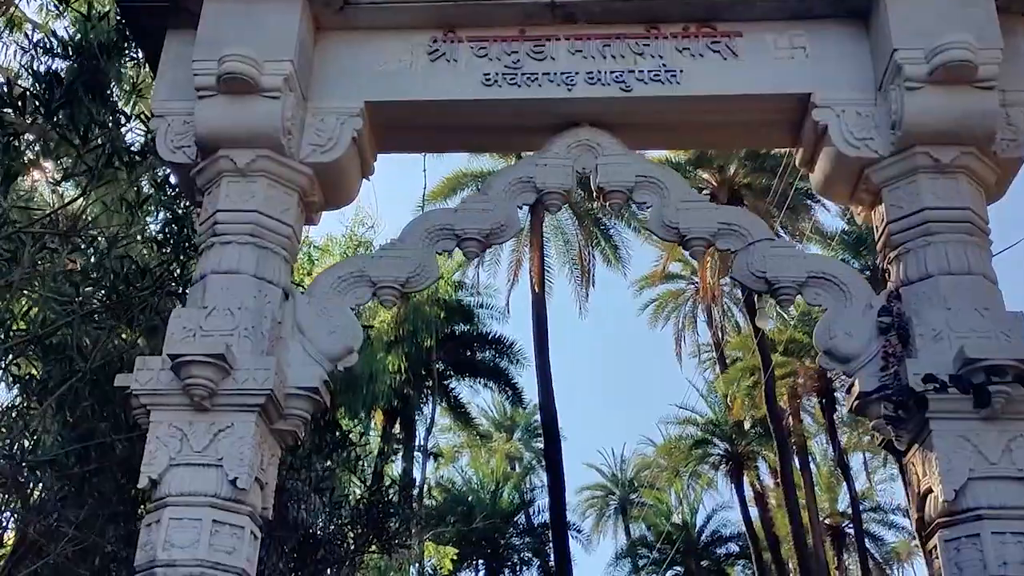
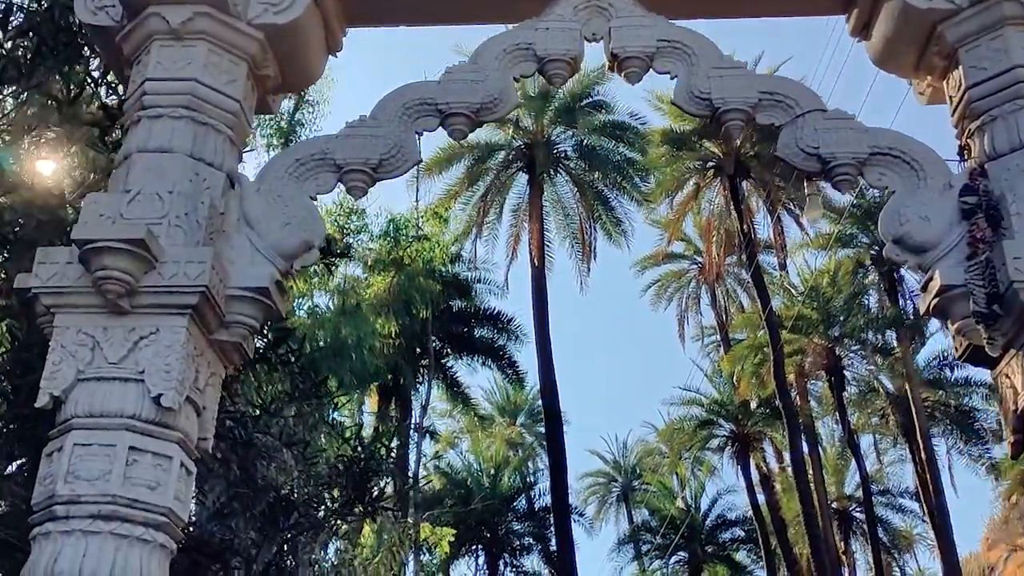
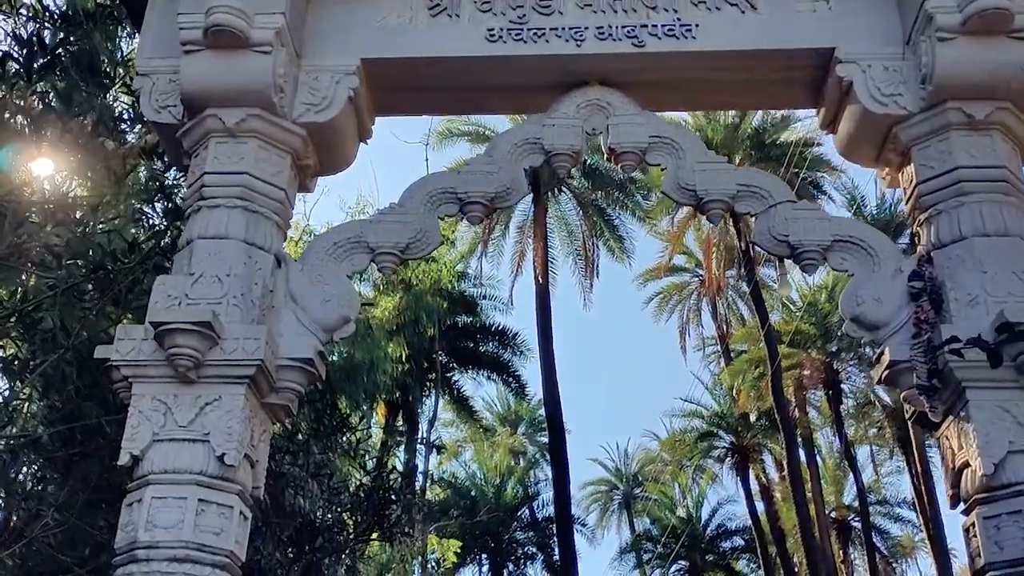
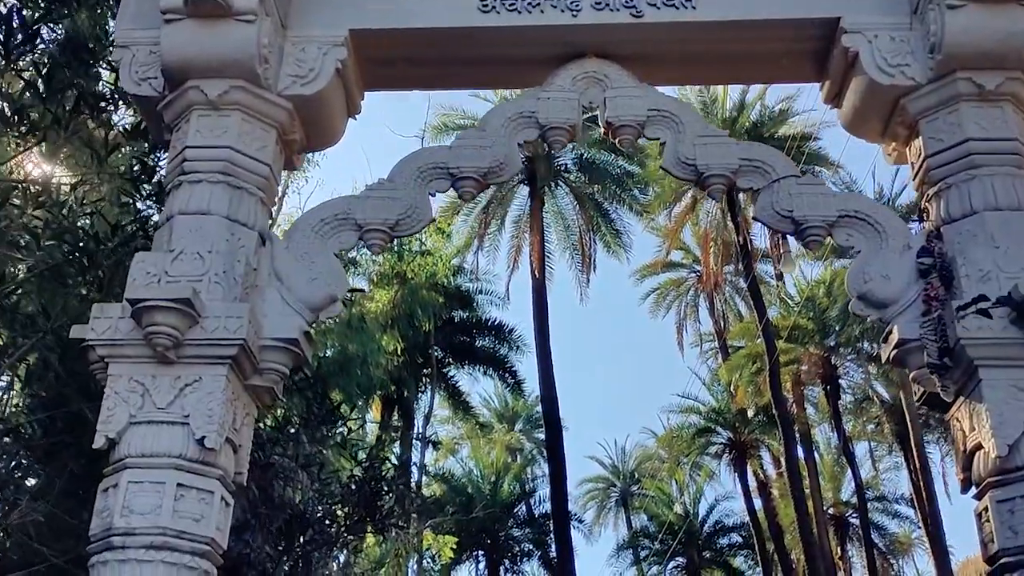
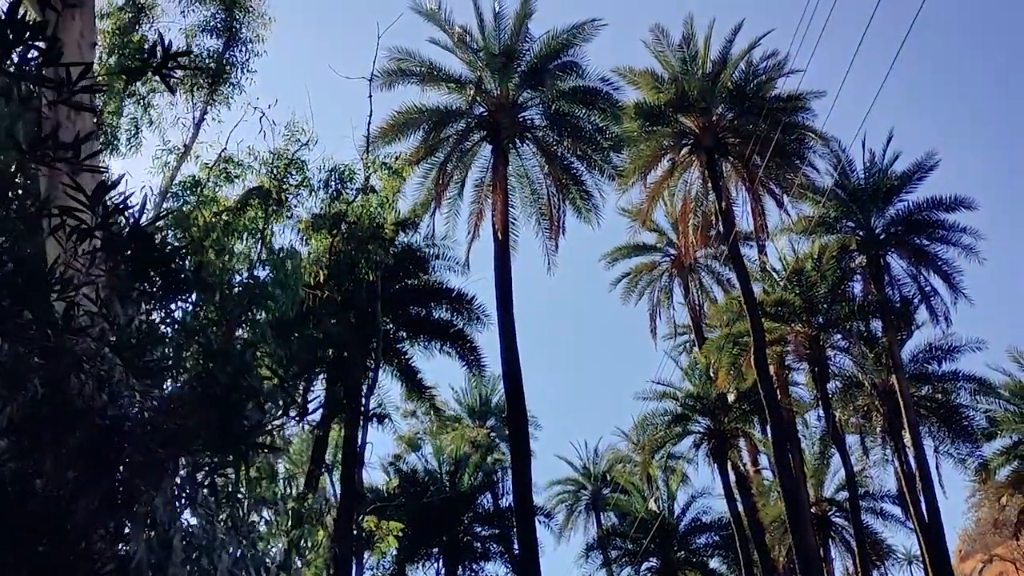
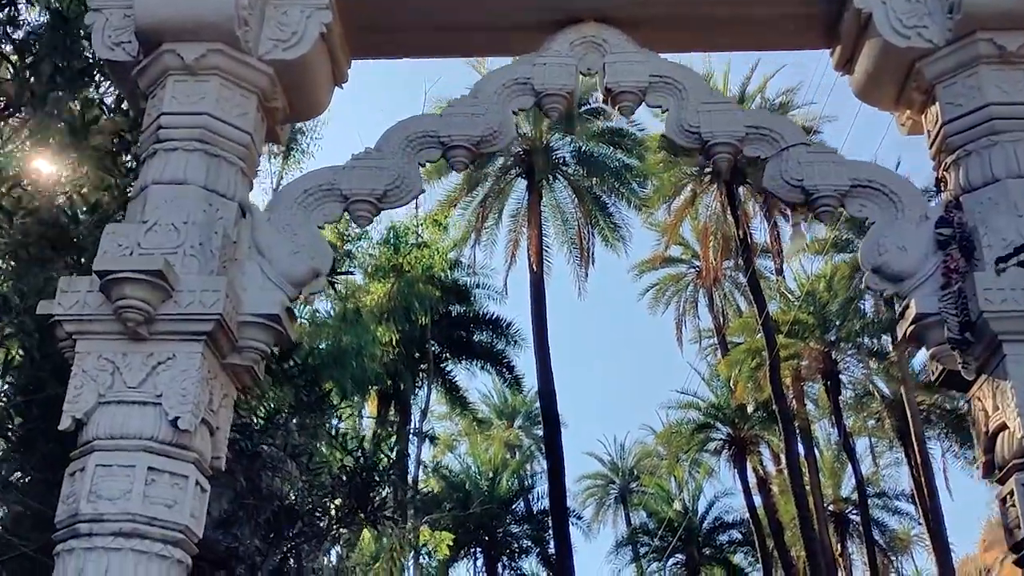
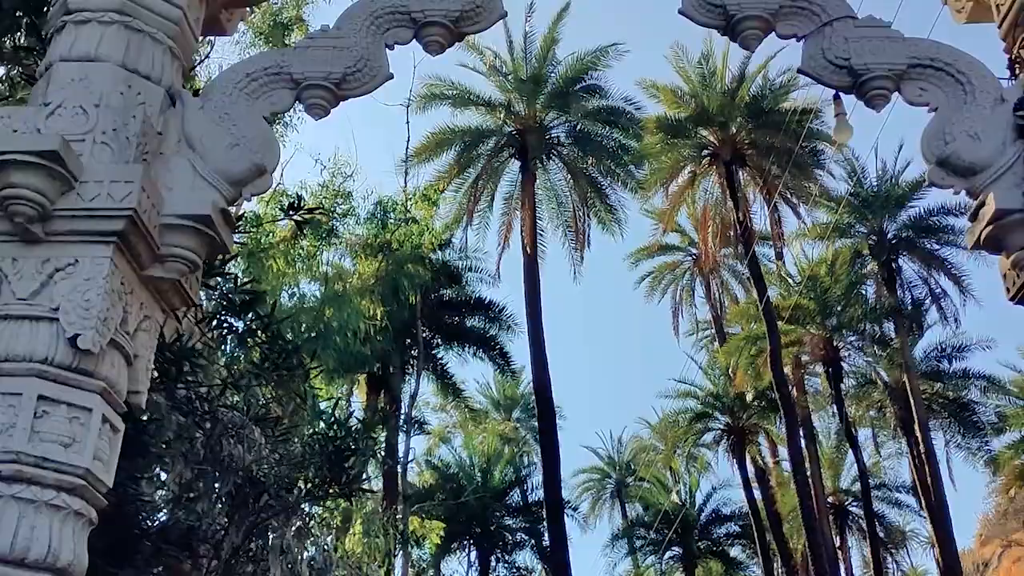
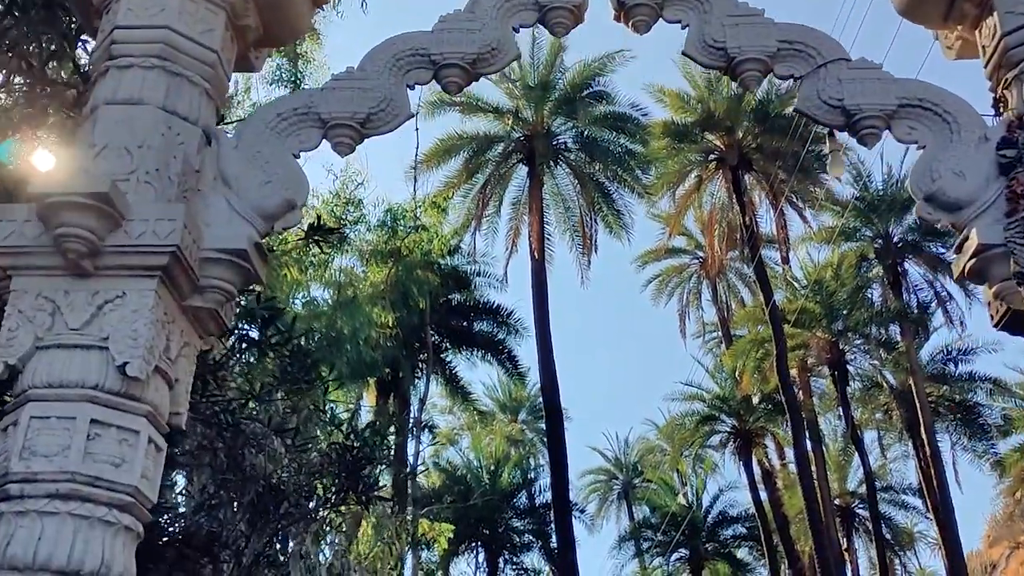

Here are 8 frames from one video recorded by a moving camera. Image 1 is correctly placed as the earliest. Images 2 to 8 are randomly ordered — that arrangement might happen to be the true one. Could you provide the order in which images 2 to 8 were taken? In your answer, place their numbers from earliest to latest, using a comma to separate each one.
3, 4, 6, 2, 8, 7, 5
